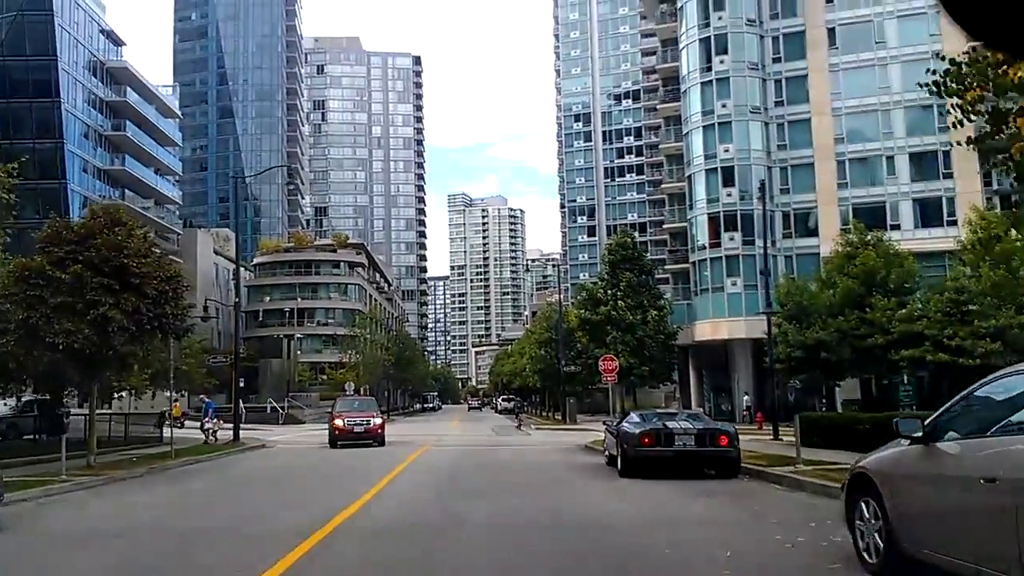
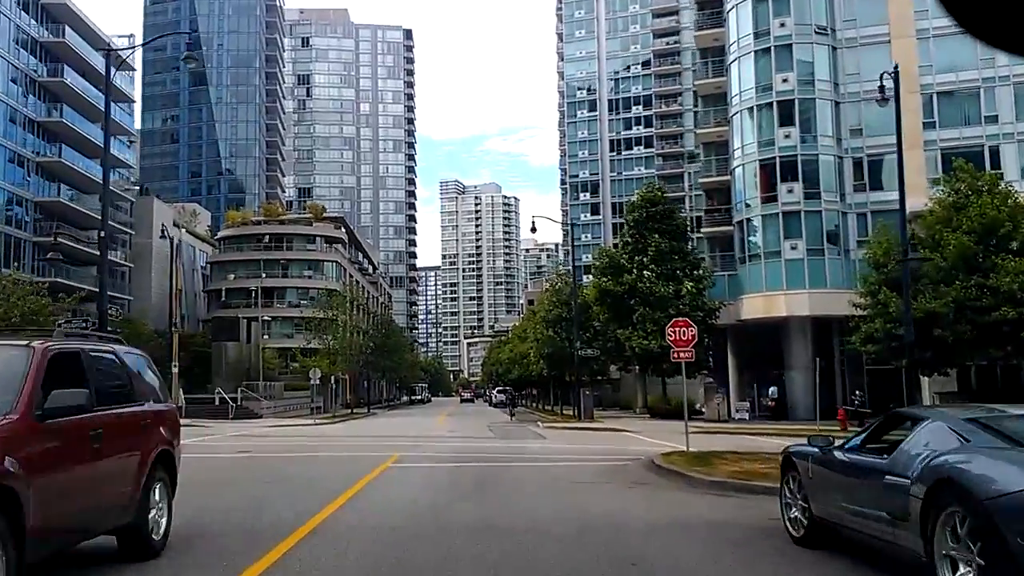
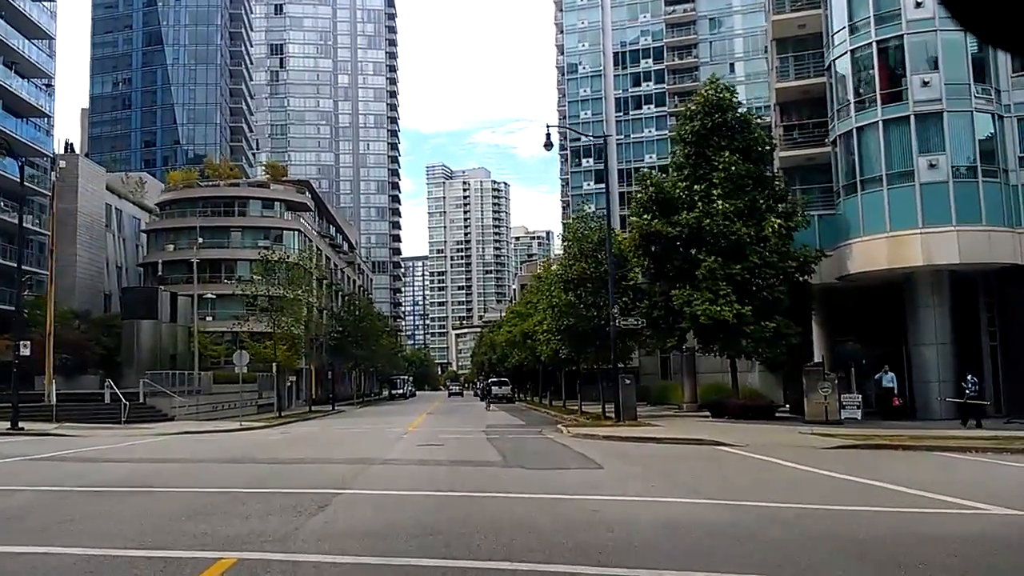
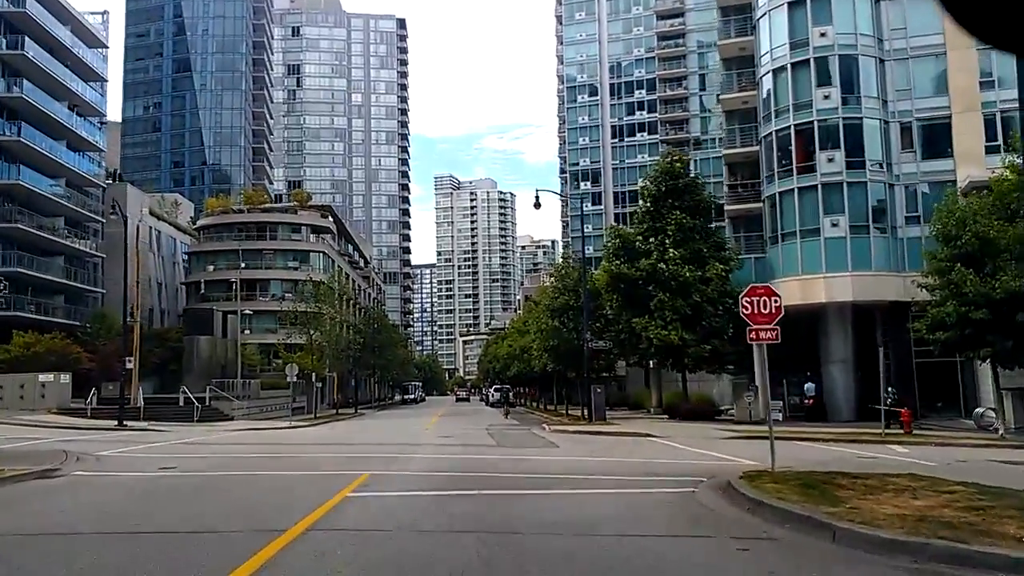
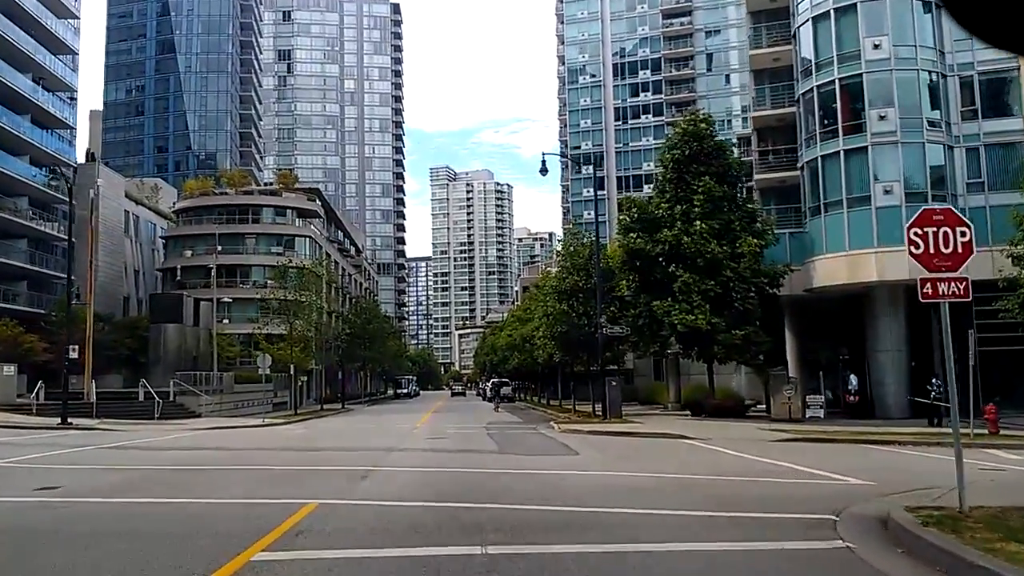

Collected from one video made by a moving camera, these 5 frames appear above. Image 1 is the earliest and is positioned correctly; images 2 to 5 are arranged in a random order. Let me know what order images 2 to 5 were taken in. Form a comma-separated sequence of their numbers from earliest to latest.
2, 4, 5, 3
